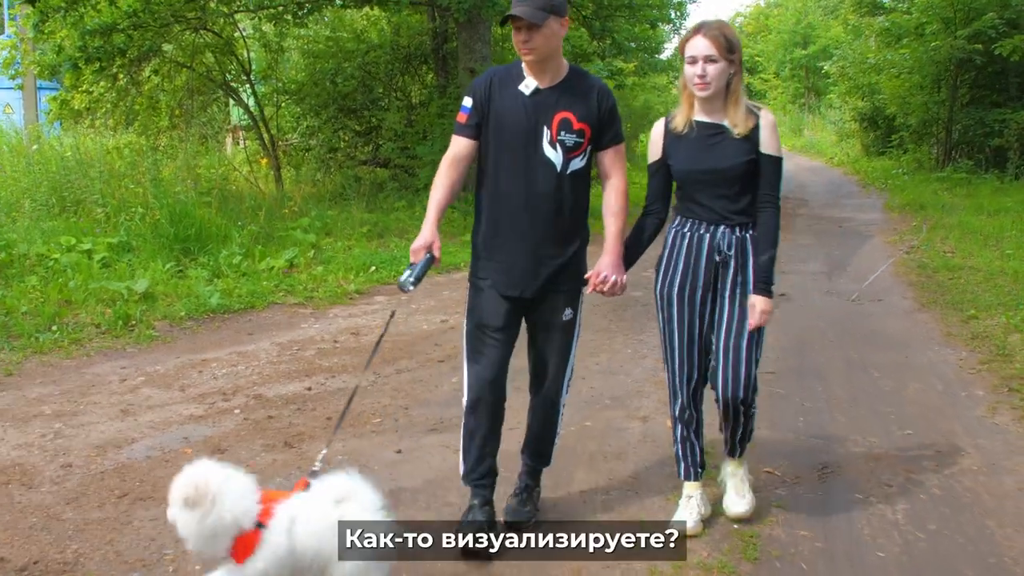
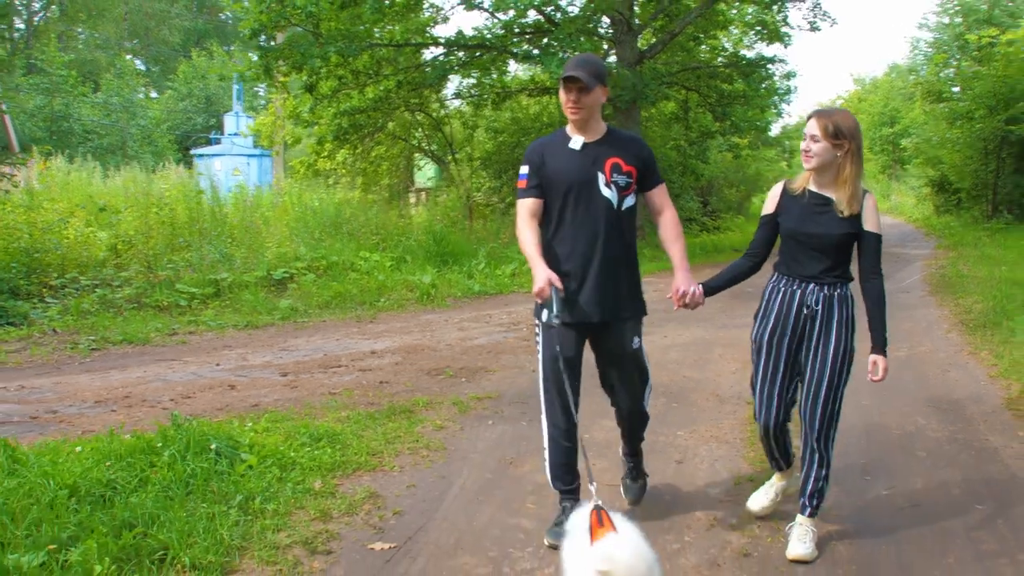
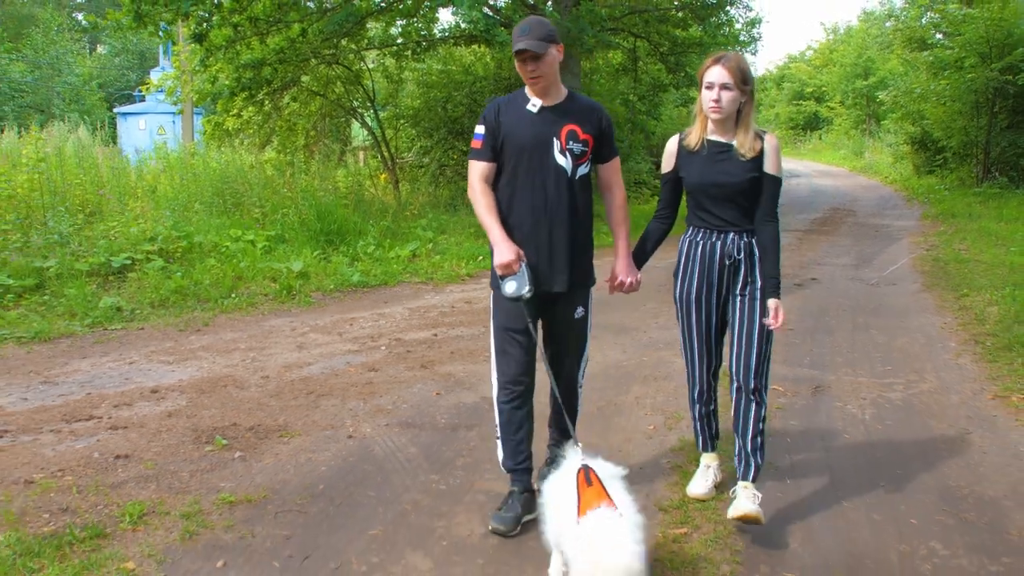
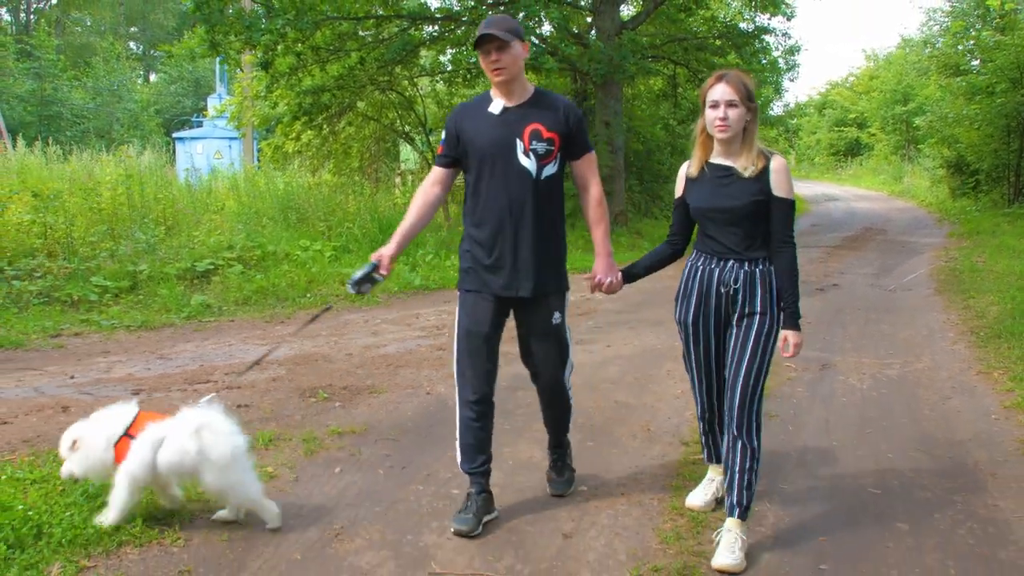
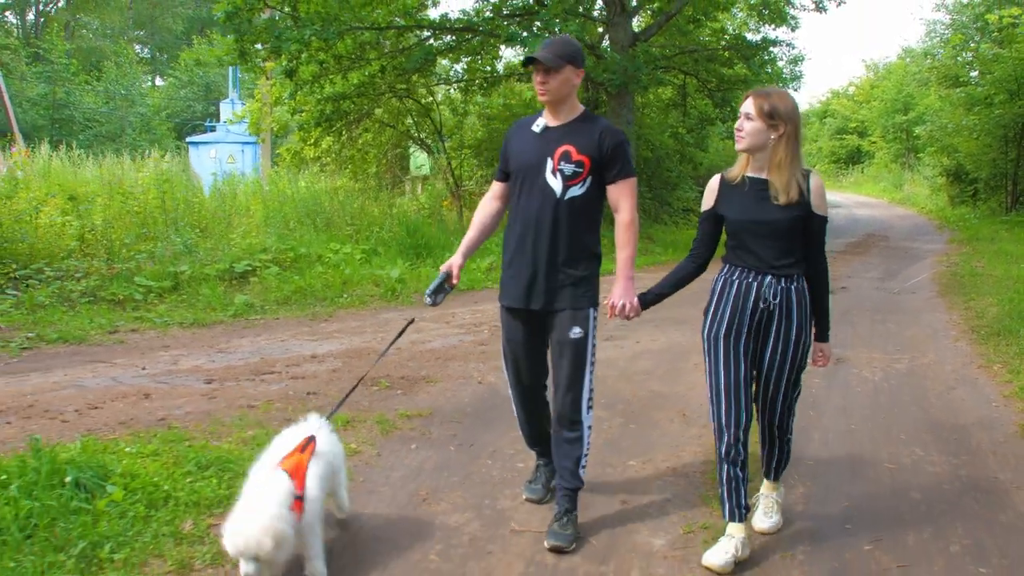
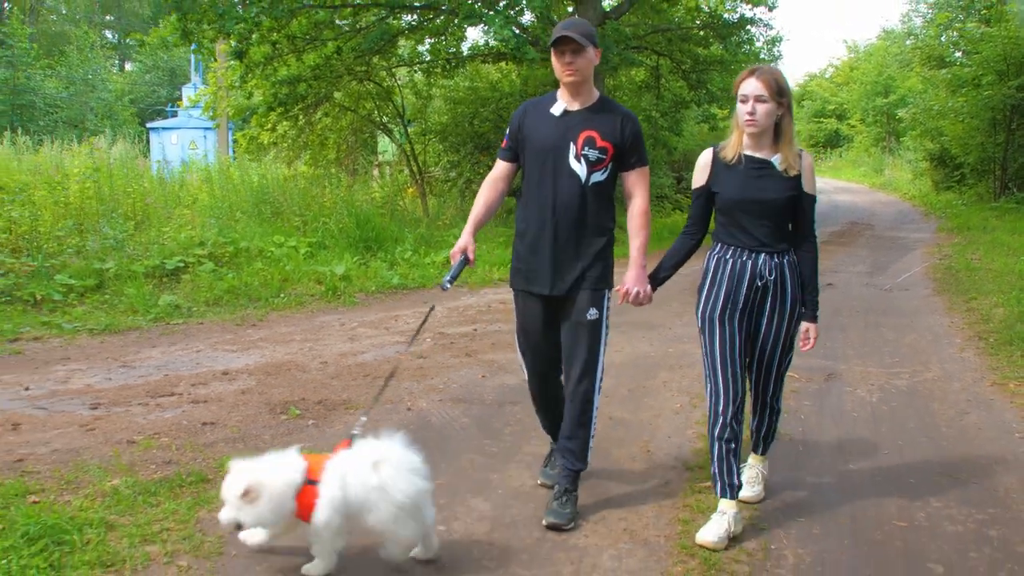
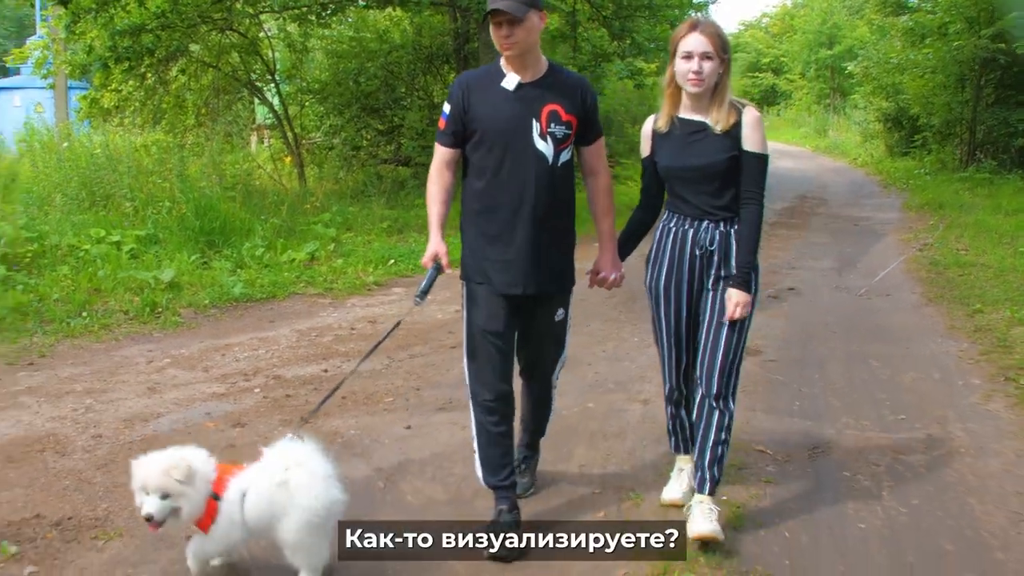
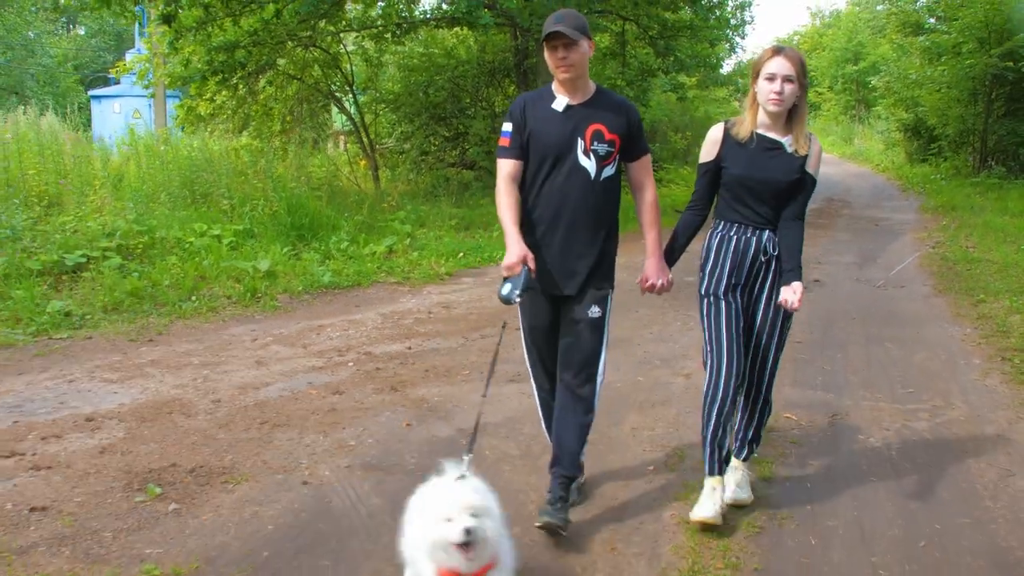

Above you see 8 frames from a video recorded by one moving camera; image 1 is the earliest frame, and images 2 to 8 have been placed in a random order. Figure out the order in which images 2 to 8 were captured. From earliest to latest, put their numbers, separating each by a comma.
7, 8, 3, 6, 4, 5, 2
